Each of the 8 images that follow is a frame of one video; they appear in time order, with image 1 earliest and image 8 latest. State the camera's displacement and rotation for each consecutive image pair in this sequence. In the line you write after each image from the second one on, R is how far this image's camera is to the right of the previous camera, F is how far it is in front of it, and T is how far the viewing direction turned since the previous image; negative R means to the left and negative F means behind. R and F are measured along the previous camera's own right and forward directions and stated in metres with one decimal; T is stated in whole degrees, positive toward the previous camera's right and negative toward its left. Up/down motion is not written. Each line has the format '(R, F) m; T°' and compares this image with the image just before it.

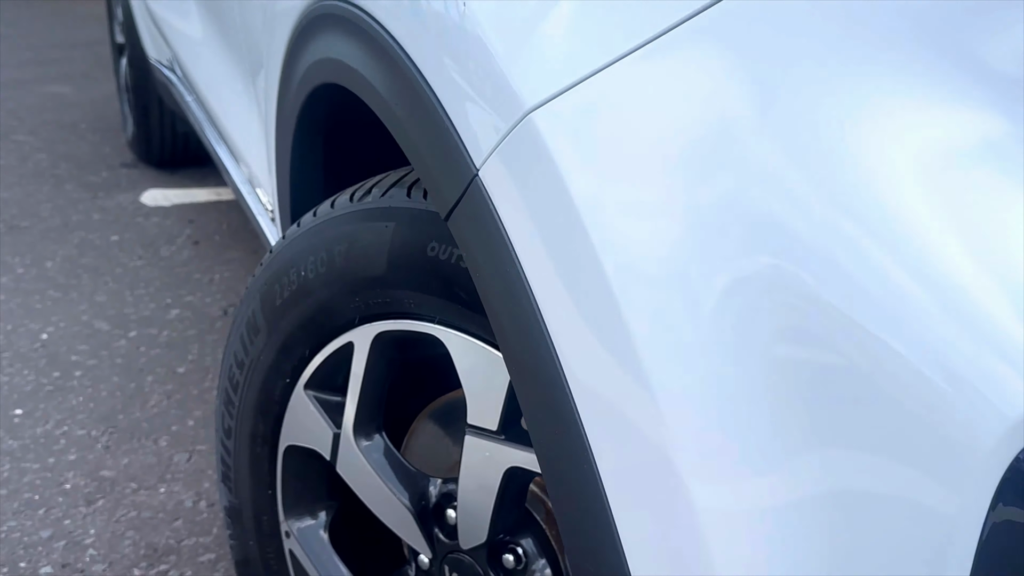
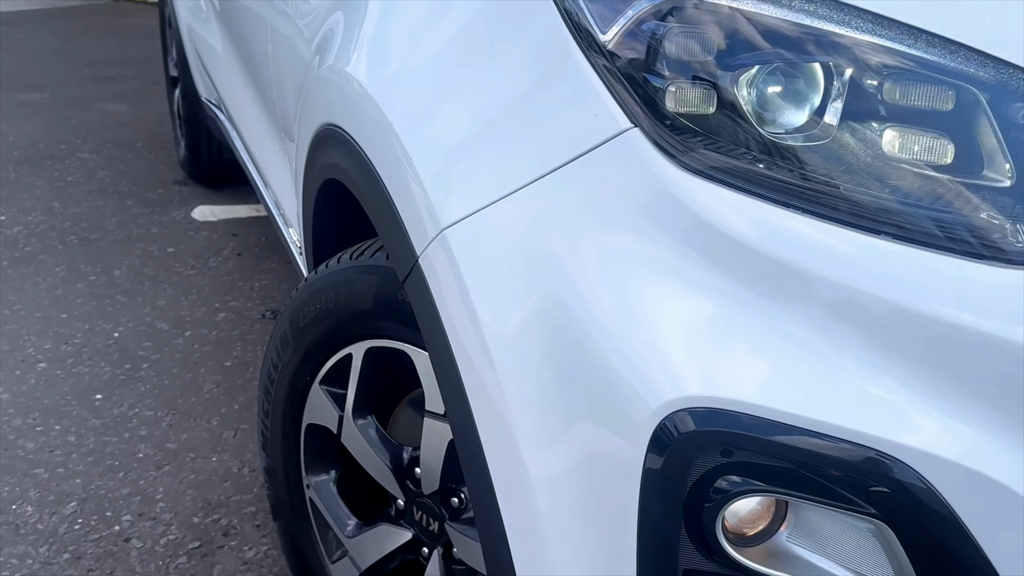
(+0.1, -0.4) m; -2°
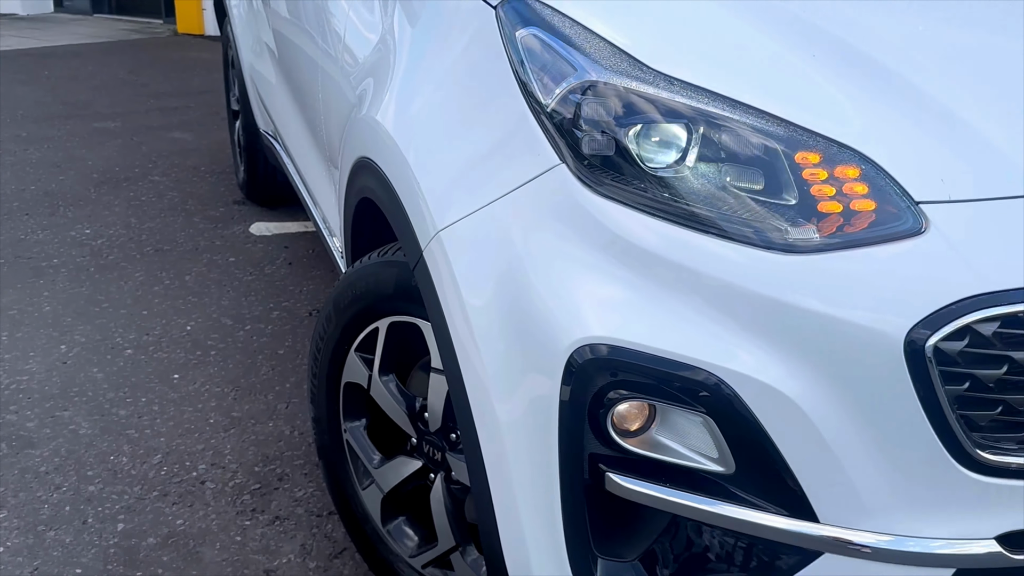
(+0.1, -0.4) m; -2°
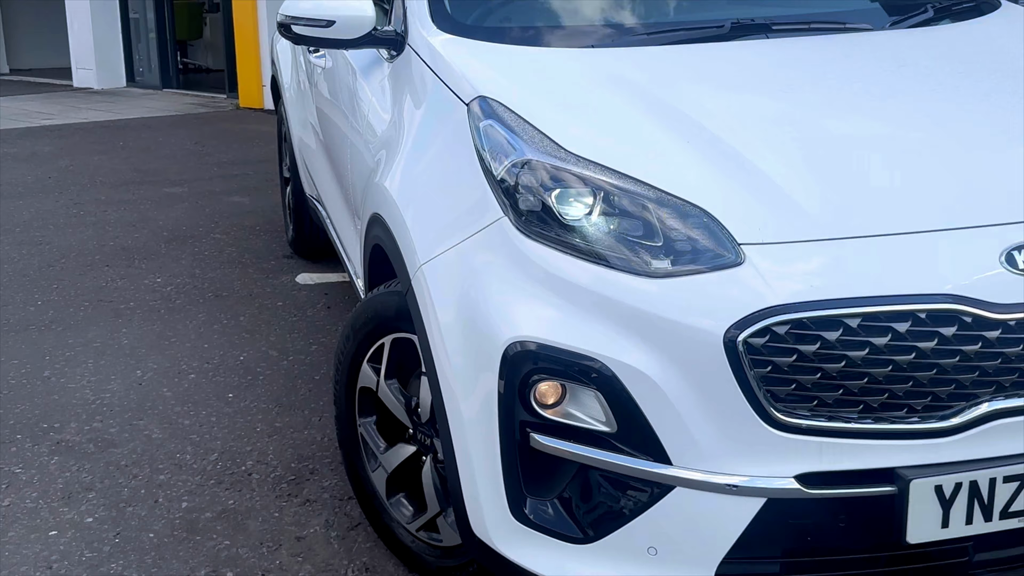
(+0.1, -0.5) m; -3°
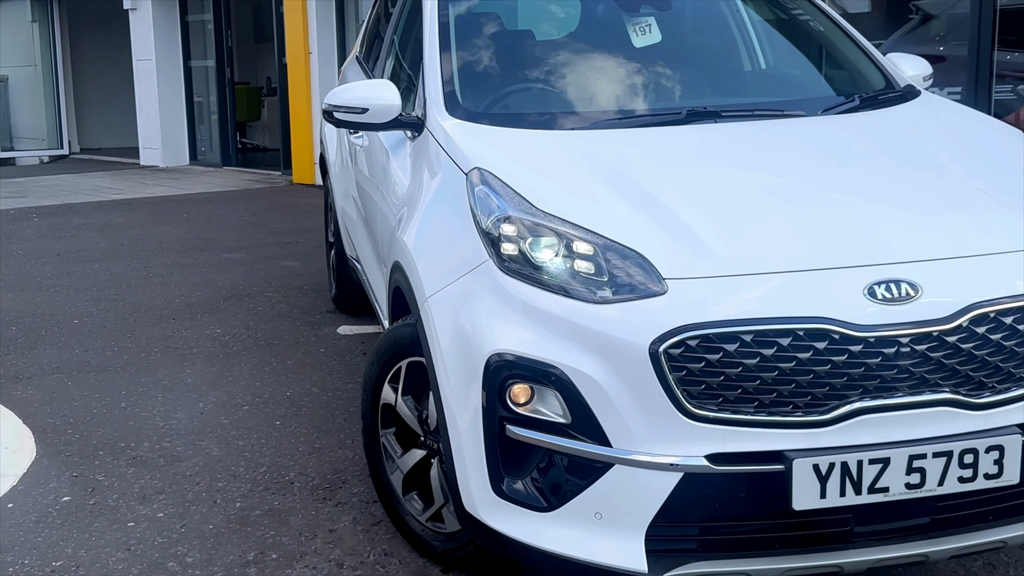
(+0.1, -0.5) m; -2°
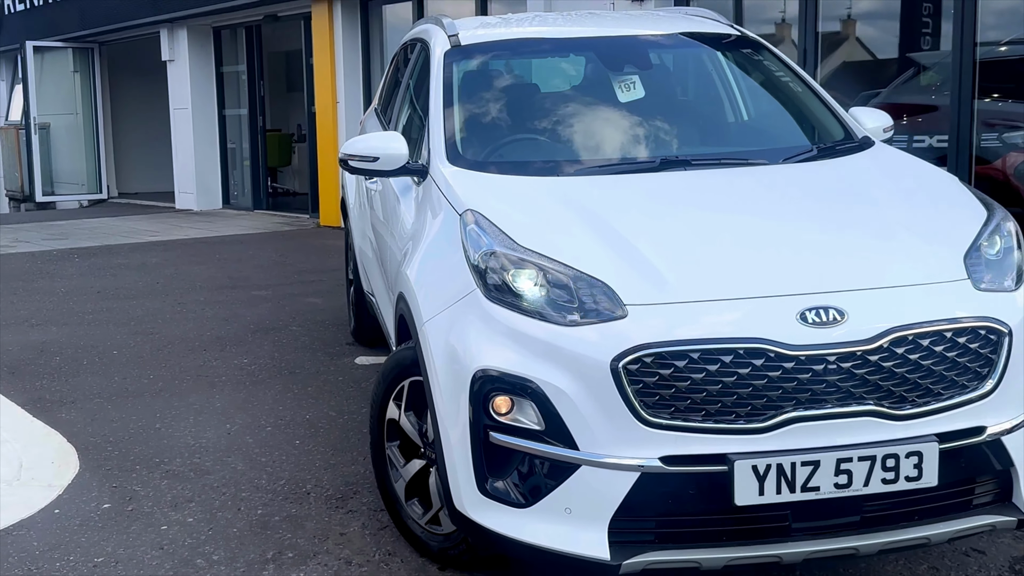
(+0.1, -0.3) m; -2°
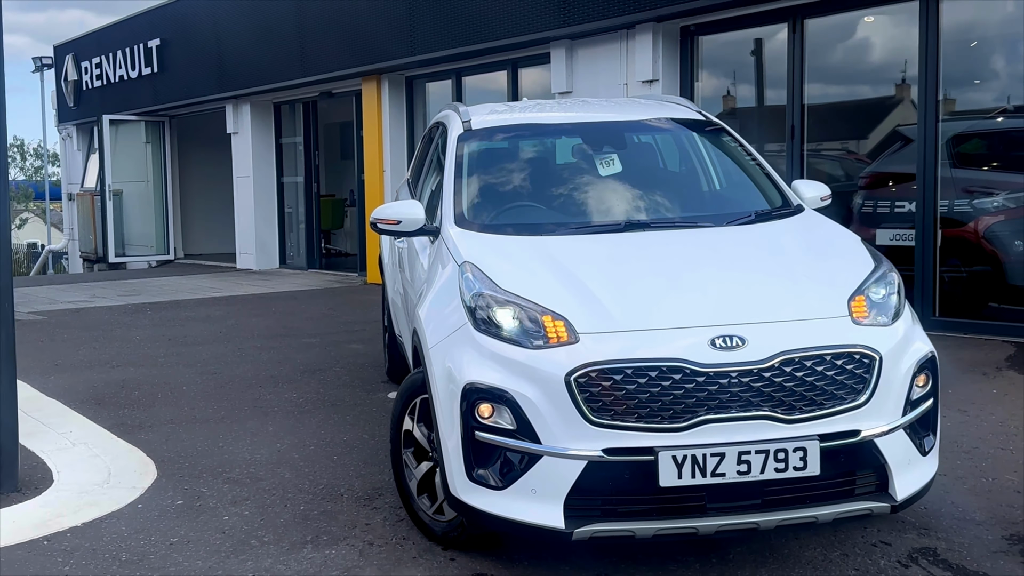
(+0.2, -0.8) m; -3°
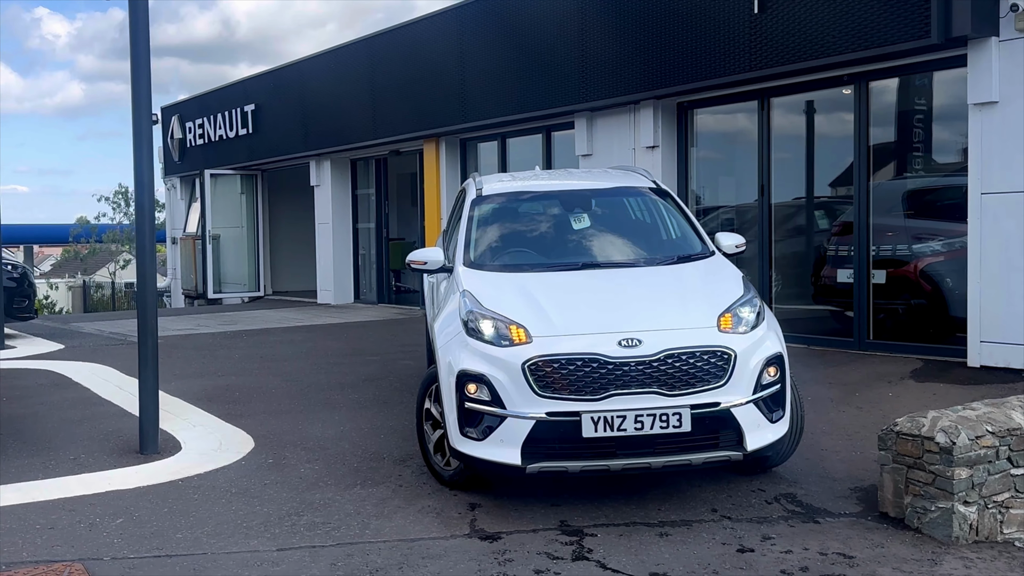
(+0.5, -1.7) m; -4°
